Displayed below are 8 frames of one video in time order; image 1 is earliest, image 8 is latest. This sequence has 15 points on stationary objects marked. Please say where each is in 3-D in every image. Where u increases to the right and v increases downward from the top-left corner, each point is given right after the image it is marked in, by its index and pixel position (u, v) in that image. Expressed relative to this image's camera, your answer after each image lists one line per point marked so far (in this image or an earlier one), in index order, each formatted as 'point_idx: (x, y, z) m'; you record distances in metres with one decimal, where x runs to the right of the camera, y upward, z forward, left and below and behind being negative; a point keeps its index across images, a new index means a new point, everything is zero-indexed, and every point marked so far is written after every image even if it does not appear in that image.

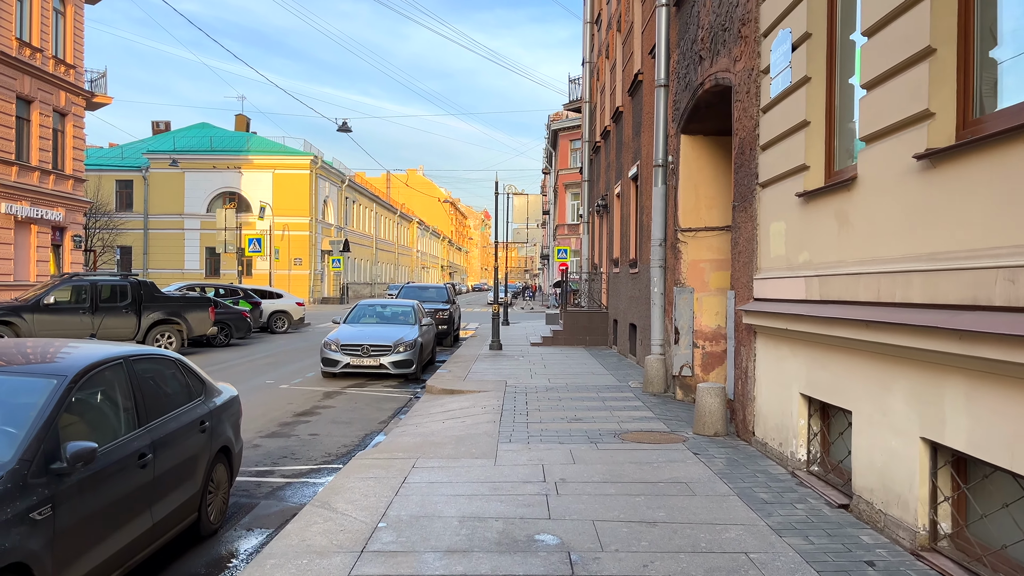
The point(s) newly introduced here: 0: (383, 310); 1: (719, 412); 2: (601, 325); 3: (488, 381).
0: (-2.4, -0.4, +15.1) m
1: (+1.9, -1.1, +7.5) m
2: (+2.0, -0.8, +18.4) m
3: (-0.4, -1.3, +11.7) m
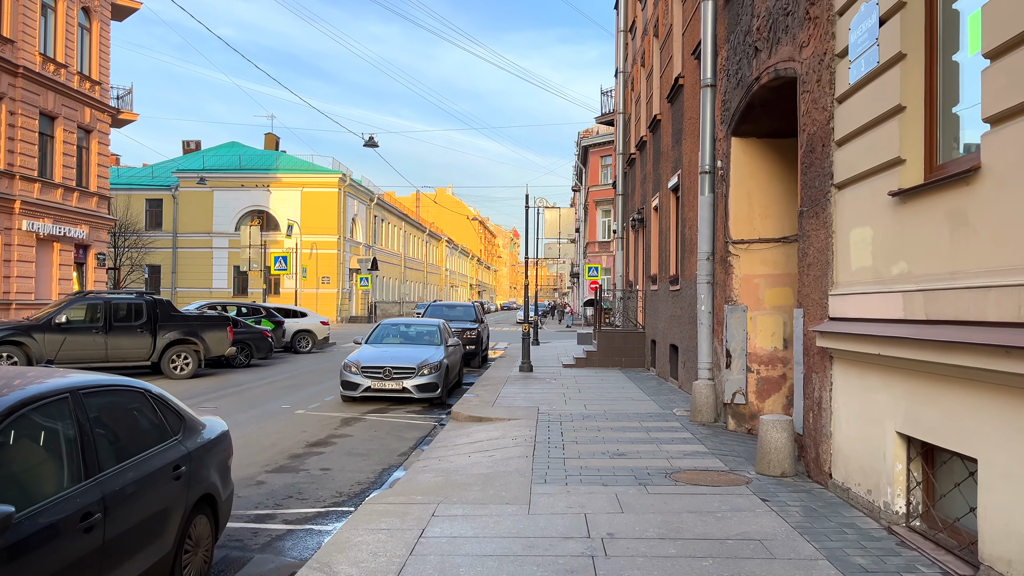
0: (-1.8, -0.7, +14.2) m
1: (+2.1, -1.3, +6.5) m
2: (+2.6, -1.2, +17.4) m
3: (+0.1, -1.6, +10.8) m
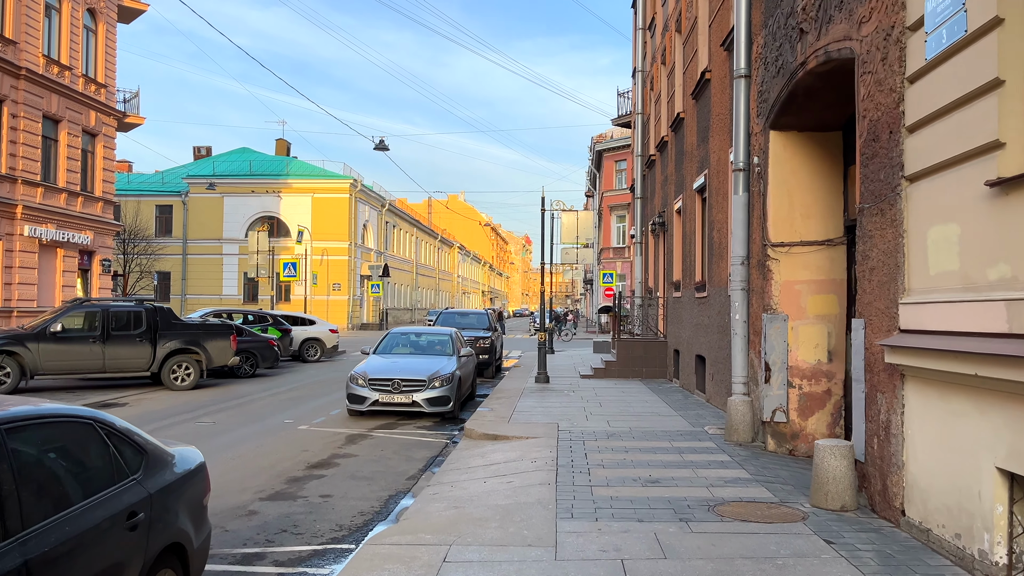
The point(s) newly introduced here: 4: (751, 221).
0: (-1.5, -0.8, +13.5) m
1: (+2.3, -1.3, +5.7) m
2: (+3.0, -1.4, +16.6) m
3: (+0.3, -1.7, +10.0) m
4: (+2.7, +0.7, +9.2) m
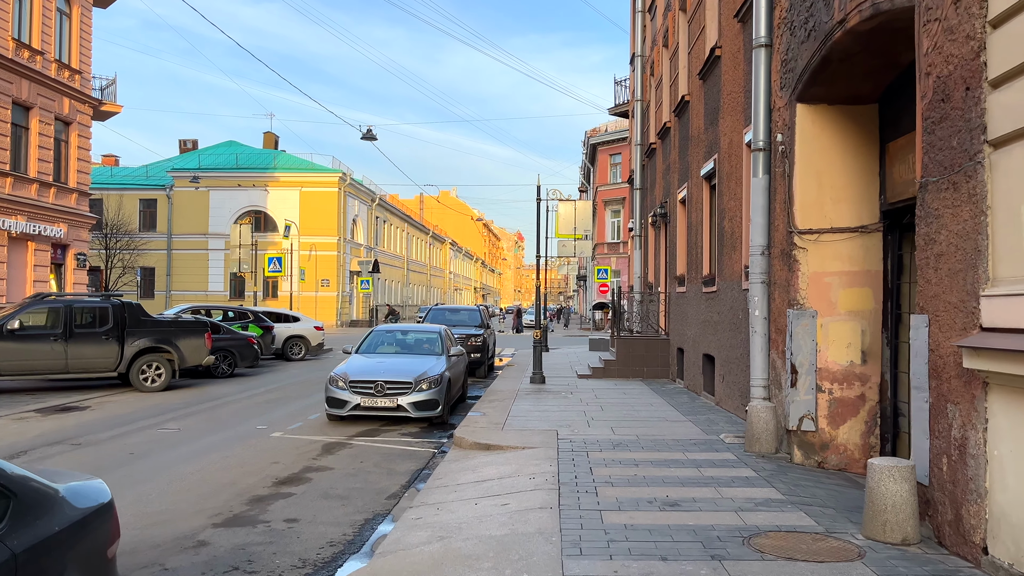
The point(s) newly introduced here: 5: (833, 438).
0: (-1.6, -0.7, +12.5) m
1: (+2.3, -1.3, +4.8) m
2: (+2.8, -1.3, +15.7) m
3: (+0.2, -1.6, +9.1) m
4: (+2.6, +0.8, +8.3) m
5: (+2.9, -1.4, +7.4) m
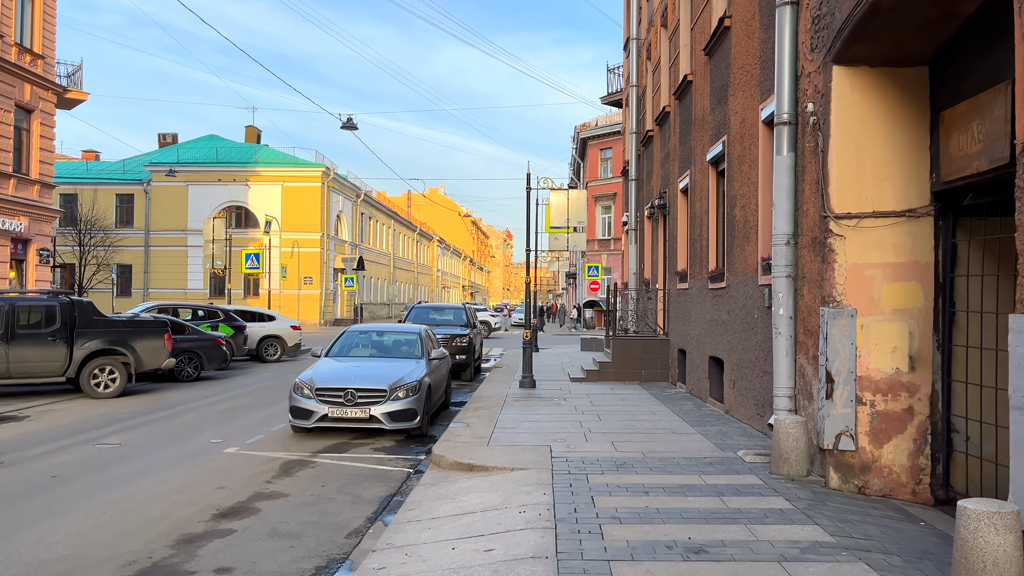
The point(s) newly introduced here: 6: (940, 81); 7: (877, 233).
0: (-1.8, -0.7, +11.4) m
1: (+2.2, -1.2, +3.6) m
2: (+2.6, -1.2, +14.6) m
3: (+0.1, -1.5, +7.9) m
4: (+2.5, +0.9, +7.2) m
5: (+2.8, -1.3, +6.3) m
6: (+3.3, +1.6, +6.3) m
7: (+2.8, +0.4, +6.4) m
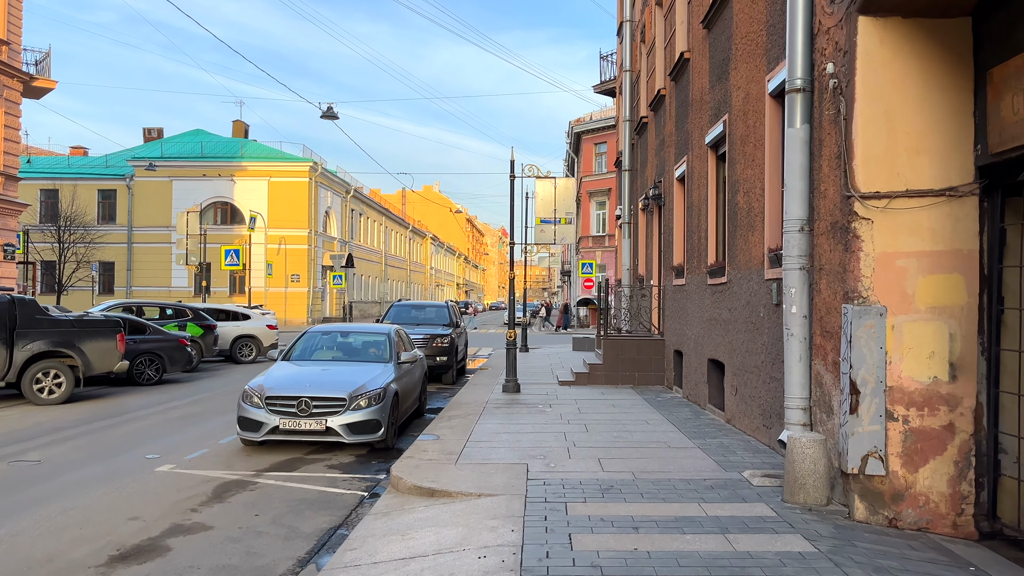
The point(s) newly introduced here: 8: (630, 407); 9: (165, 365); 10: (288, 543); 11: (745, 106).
0: (-2.1, -0.6, +10.3) m
1: (+2.0, -1.2, +2.6) m
2: (+2.3, -1.1, +13.6) m
3: (-0.1, -1.5, +6.9) m
4: (+2.3, +0.9, +6.1) m
5: (+2.6, -1.3, +5.3) m
6: (+3.0, +1.6, +5.3) m
7: (+2.6, +0.5, +5.3) m
8: (+1.5, -1.6, +10.8) m
9: (-6.2, -1.4, +14.7) m
10: (-1.5, -1.7, +5.4) m
11: (+2.4, +1.9, +8.7) m
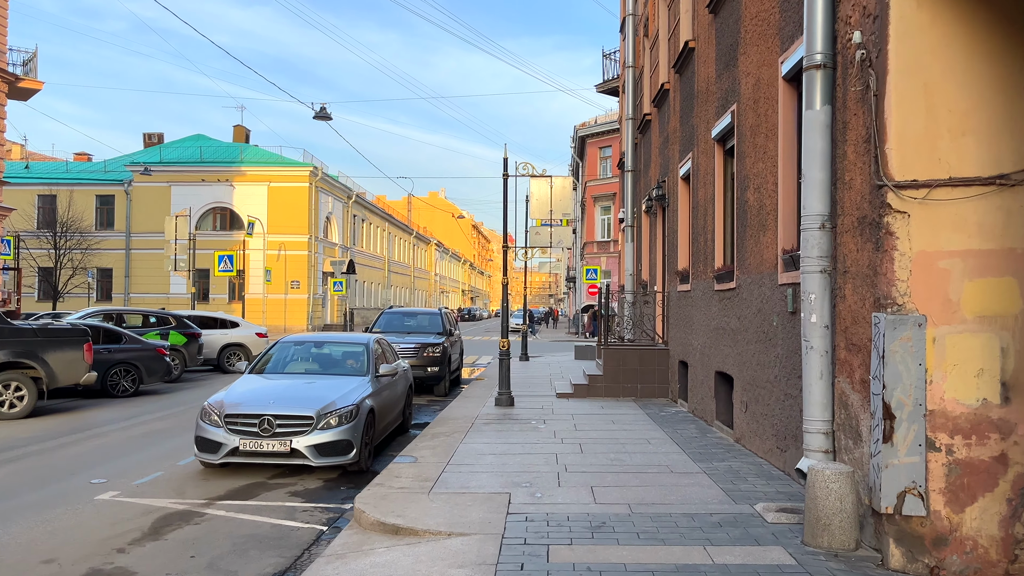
0: (-2.2, -0.7, +9.5) m
1: (+1.8, -1.2, +1.8) m
2: (+2.3, -1.2, +12.8) m
3: (-0.3, -1.5, +6.1) m
4: (+2.1, +0.9, +5.3) m
5: (+2.4, -1.3, +4.5) m
6: (+2.9, +1.6, +4.5) m
7: (+2.4, +0.4, +4.5) m
8: (+1.4, -1.6, +10.0) m
9: (-6.3, -1.5, +14.0) m
10: (-1.6, -1.7, +4.6) m
11: (+2.3, +1.9, +7.8) m
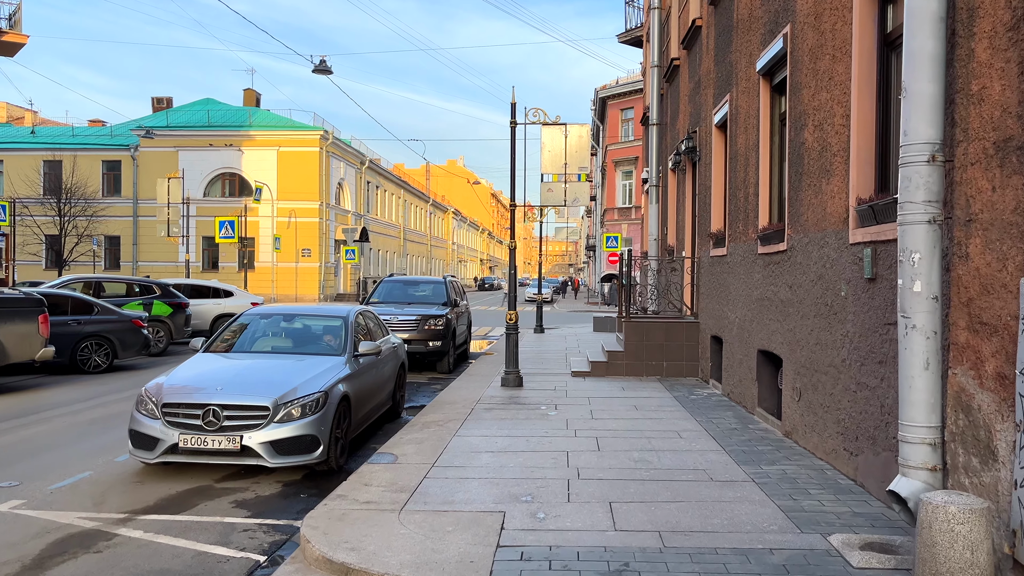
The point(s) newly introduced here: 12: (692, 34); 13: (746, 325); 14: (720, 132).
0: (-2.1, -0.3, +8.2) m
1: (+1.7, -1.1, +0.3) m
2: (+2.4, -0.8, +11.3) m
3: (-0.3, -1.3, +4.7) m
4: (+2.1, +1.1, +3.8) m
5: (+2.3, -1.1, +3.0) m
6: (+2.8, +1.8, +2.9) m
7: (+2.4, +0.6, +3.0) m
8: (+1.5, -1.3, +8.5) m
9: (-6.1, -1.0, +12.7) m
10: (-1.7, -1.5, +3.2) m
11: (+2.3, +2.2, +6.3) m
12: (+2.6, +3.7, +12.1) m
13: (+2.4, -0.4, +8.3) m
14: (+2.6, +2.0, +10.4) m
